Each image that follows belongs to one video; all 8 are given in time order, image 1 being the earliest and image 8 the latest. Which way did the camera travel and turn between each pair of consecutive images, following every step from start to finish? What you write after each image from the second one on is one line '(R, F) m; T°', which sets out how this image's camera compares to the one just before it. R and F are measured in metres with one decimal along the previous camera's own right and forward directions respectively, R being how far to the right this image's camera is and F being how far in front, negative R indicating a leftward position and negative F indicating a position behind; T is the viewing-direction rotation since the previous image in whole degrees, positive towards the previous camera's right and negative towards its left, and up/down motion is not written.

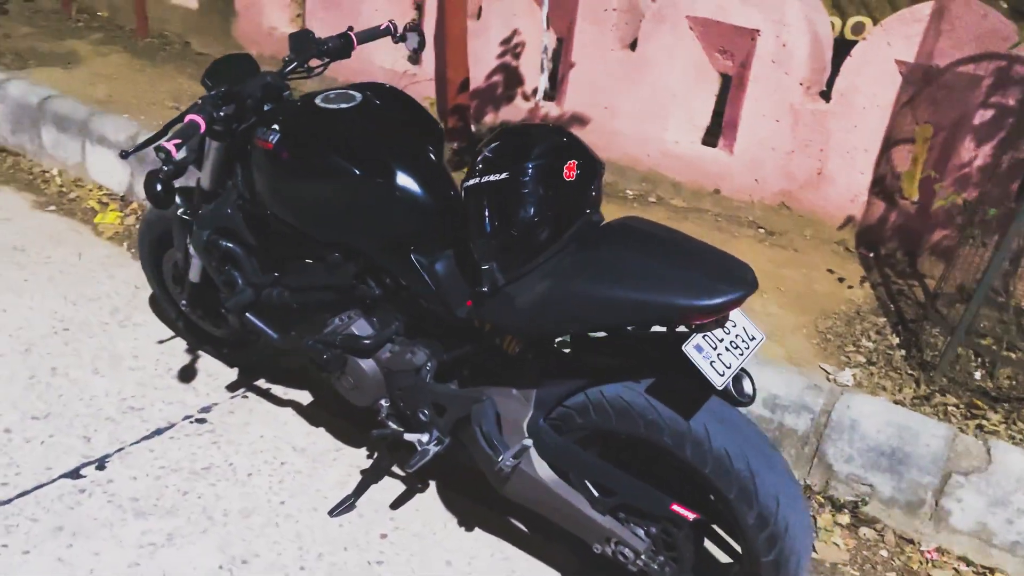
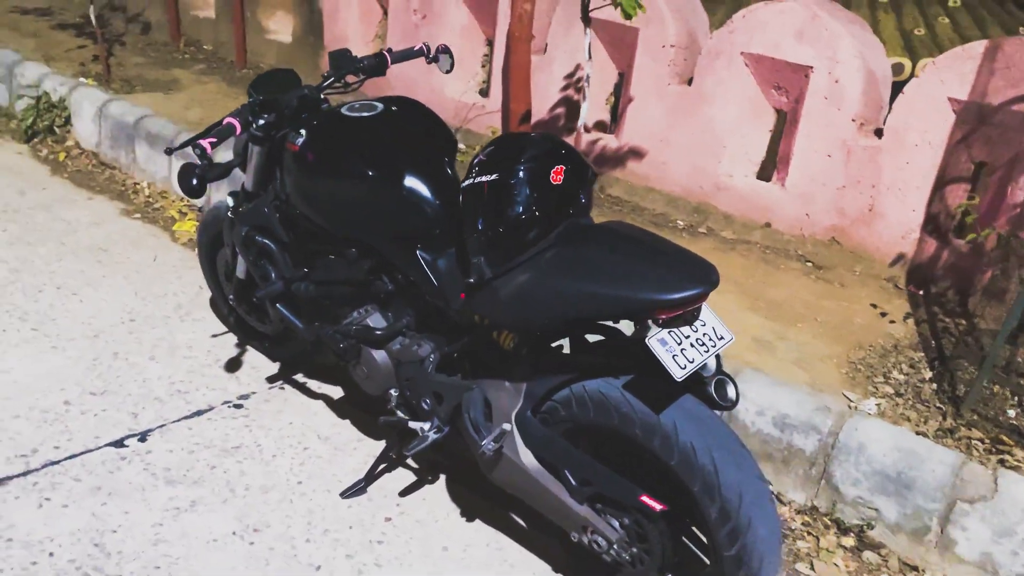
(+0.2, -0.1) m; -6°
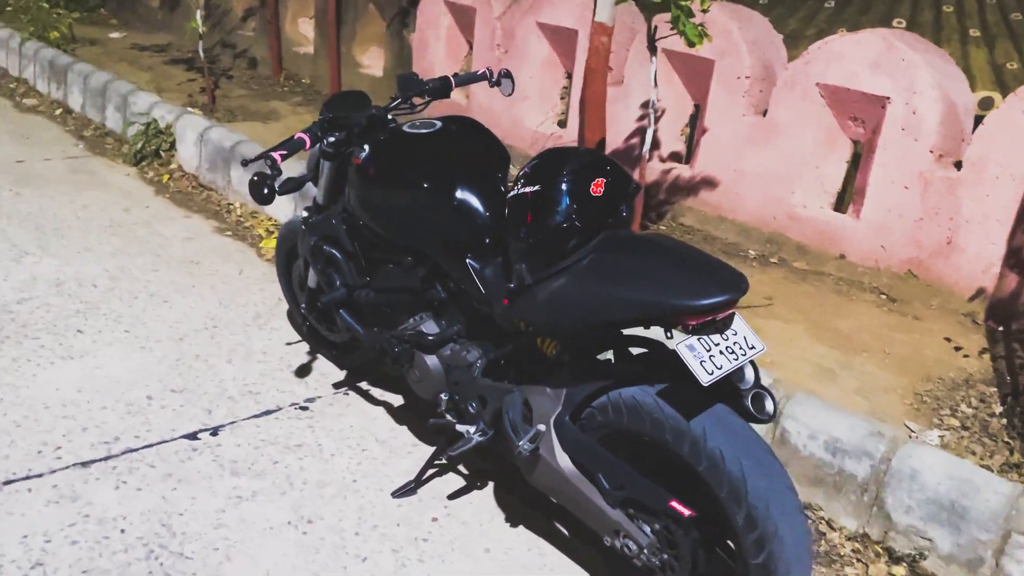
(+0.1, -0.1) m; -6°
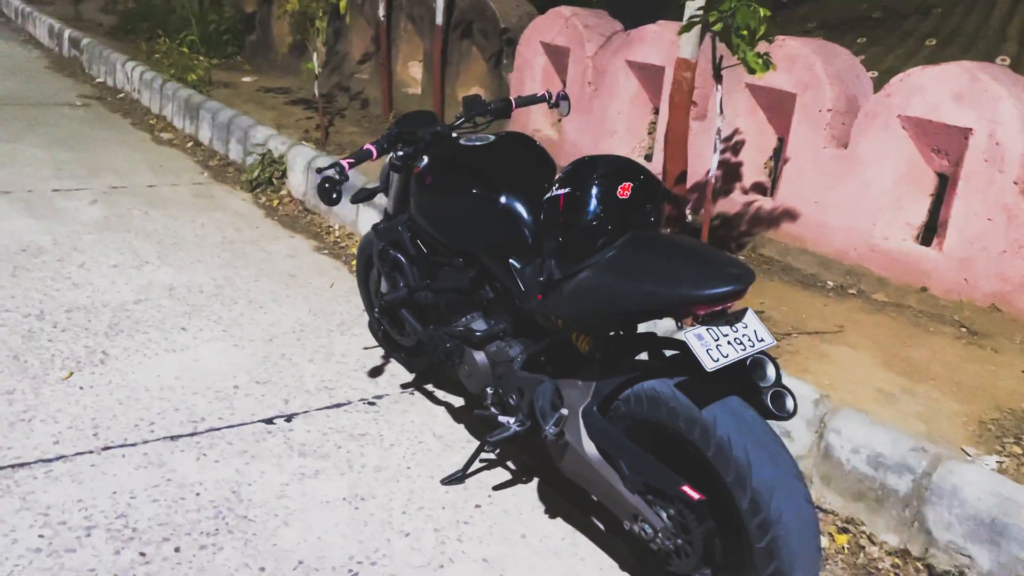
(+0.2, -0.2) m; -8°
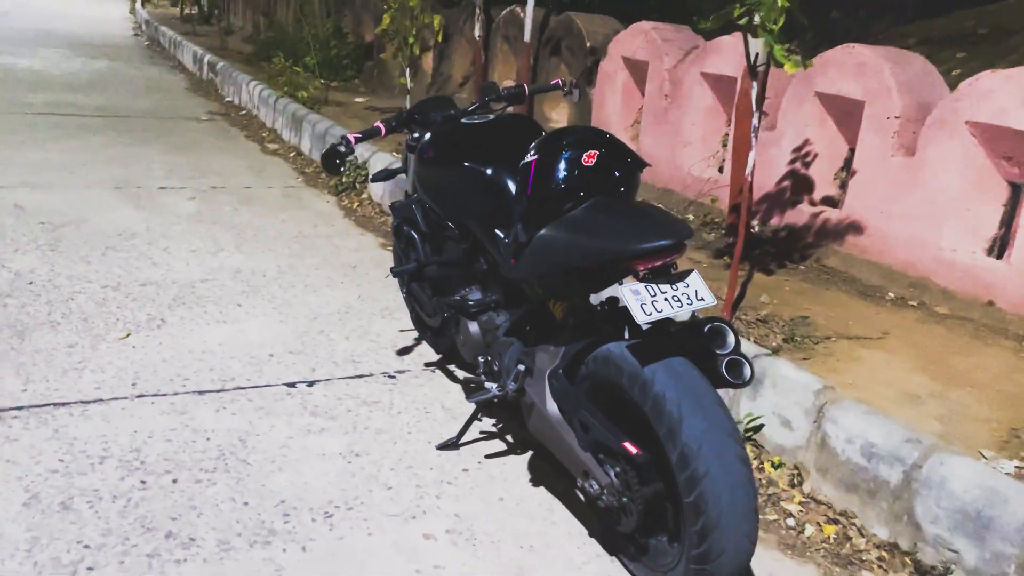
(+0.4, -0.1) m; -9°
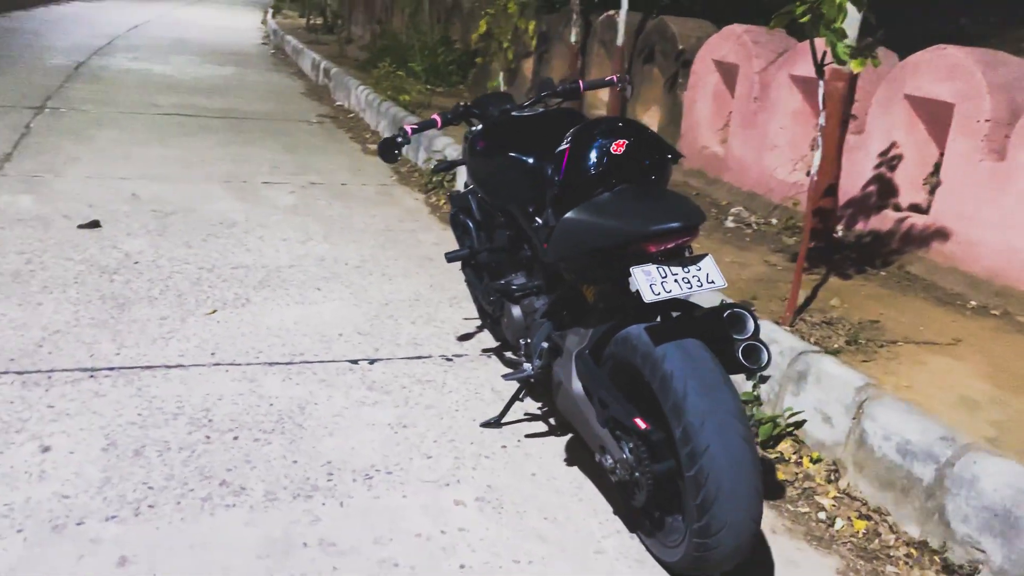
(+0.2, -0.1) m; -7°
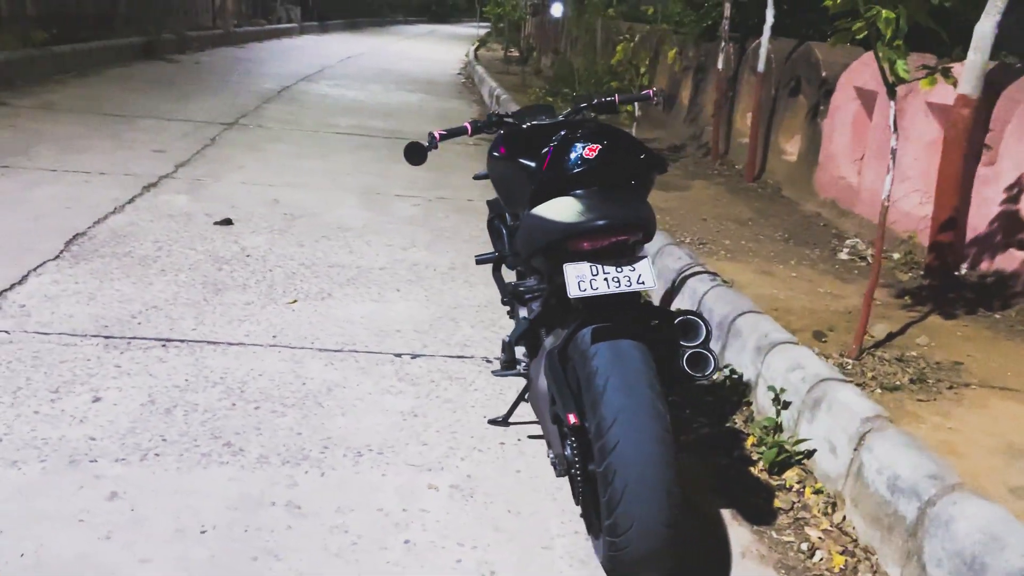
(+0.6, 0.0) m; -13°
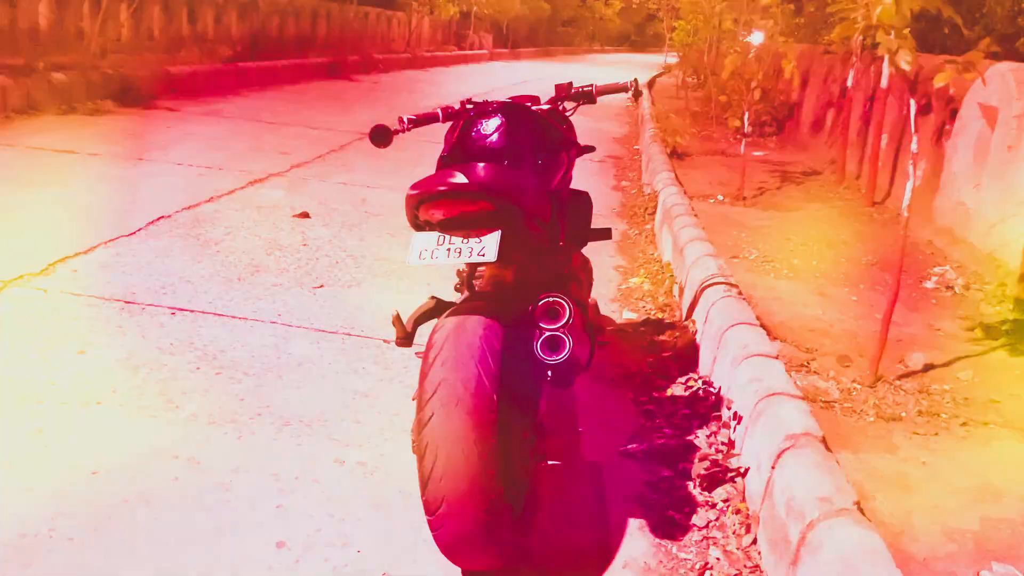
(+0.8, +0.1) m; -12°
